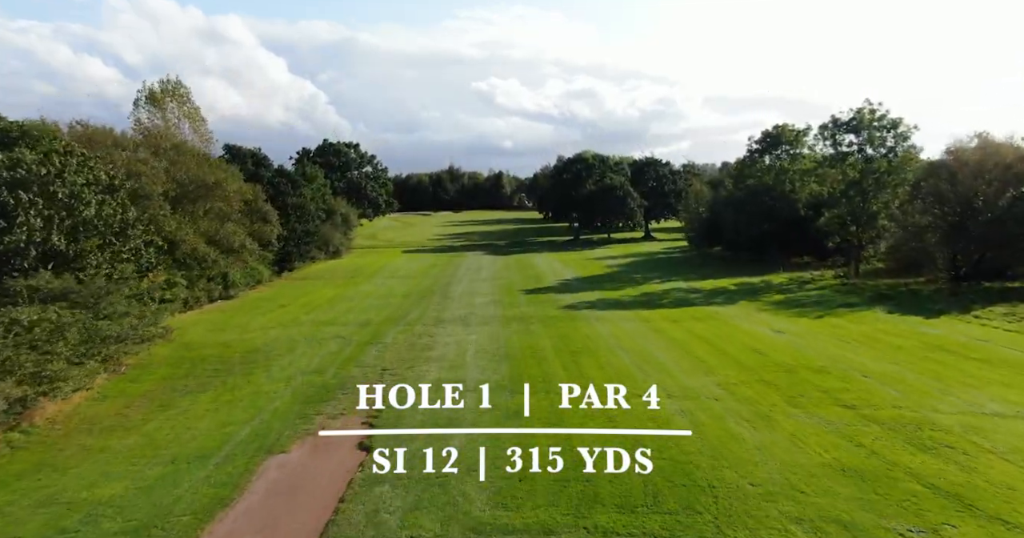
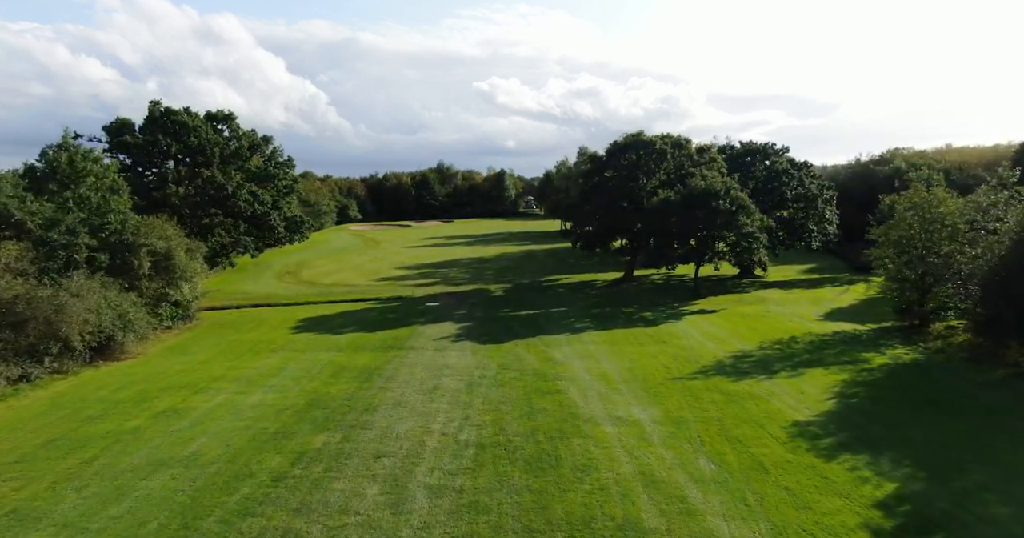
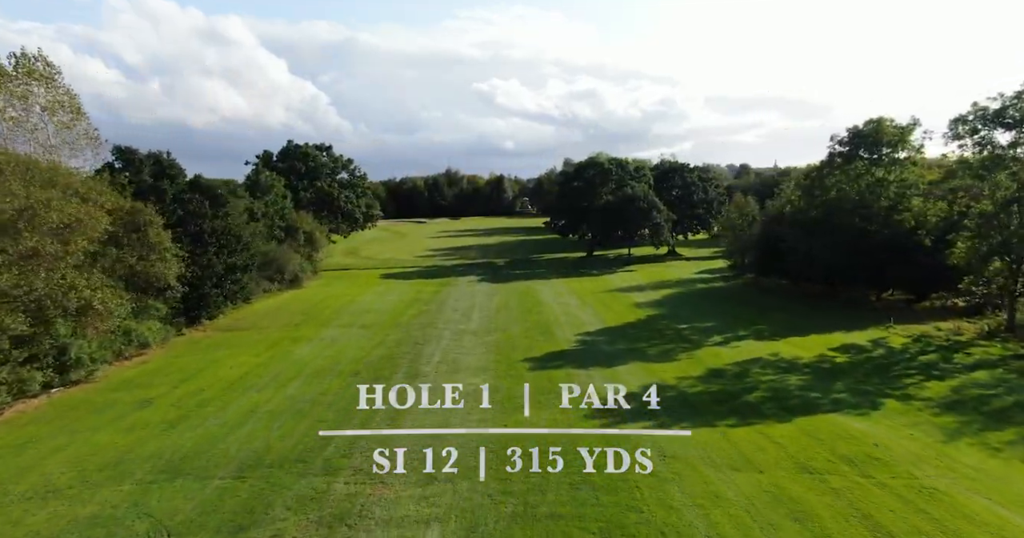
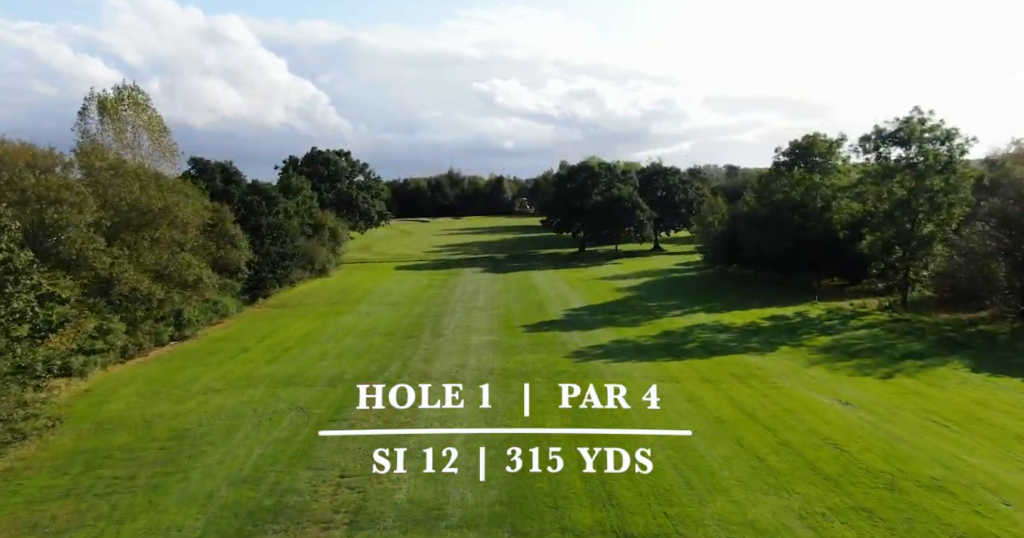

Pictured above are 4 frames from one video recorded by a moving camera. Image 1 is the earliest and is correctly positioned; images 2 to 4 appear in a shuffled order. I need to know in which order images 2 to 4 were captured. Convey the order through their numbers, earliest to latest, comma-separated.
4, 3, 2
